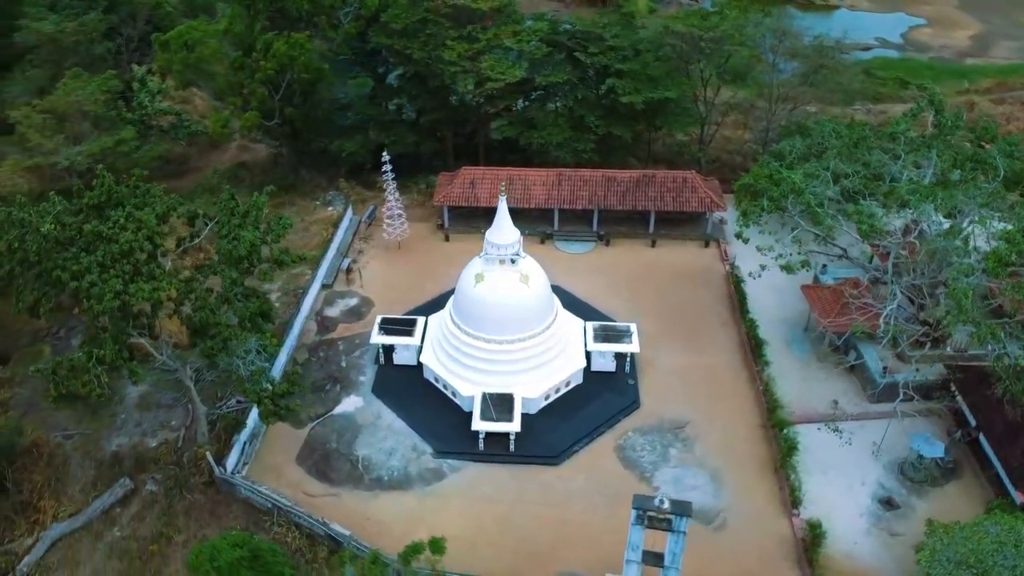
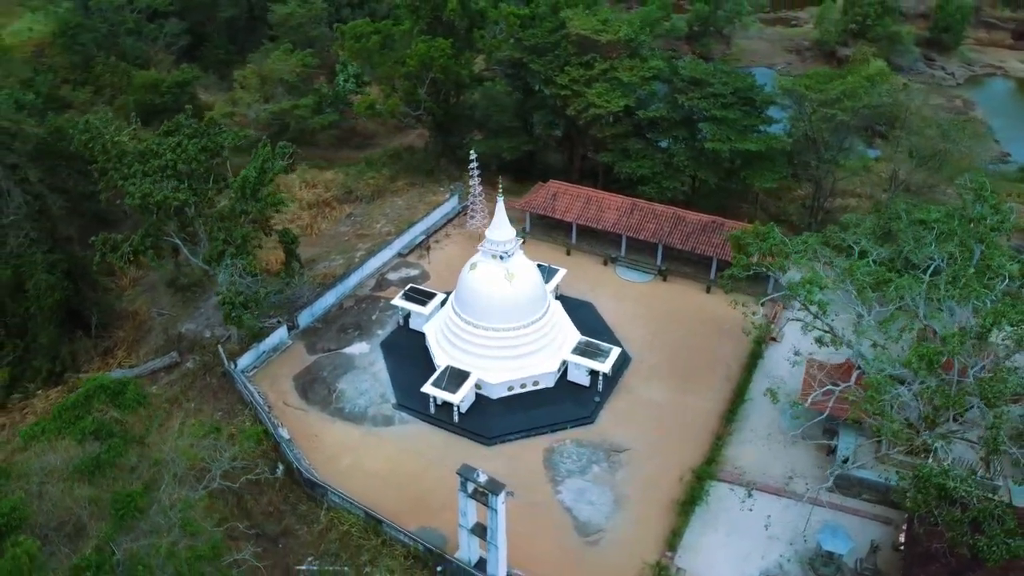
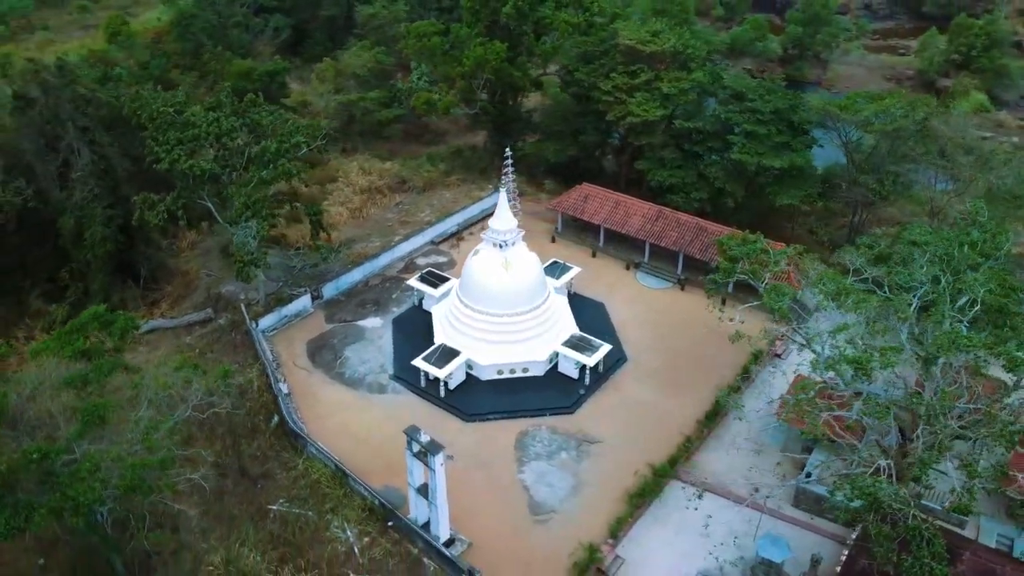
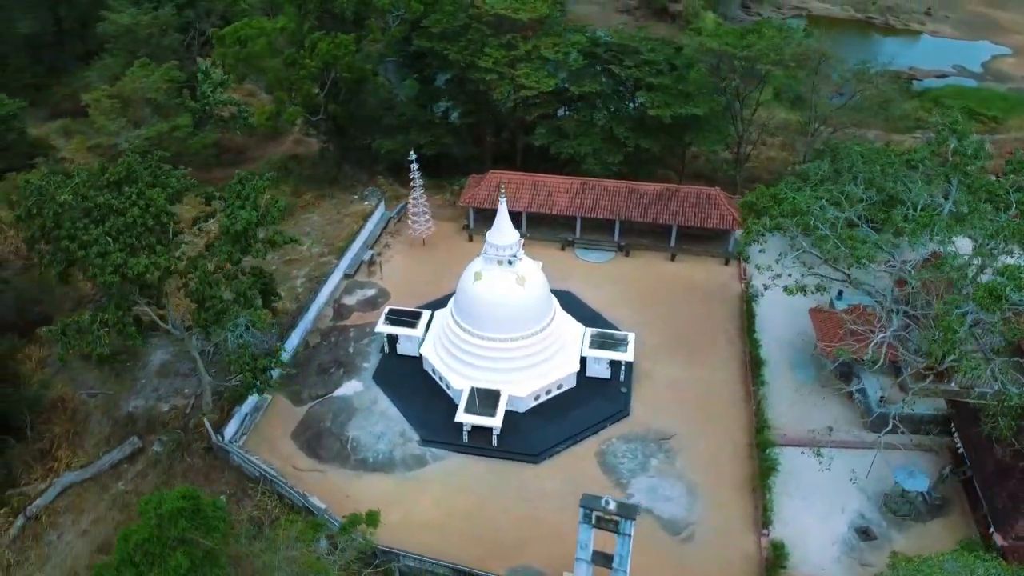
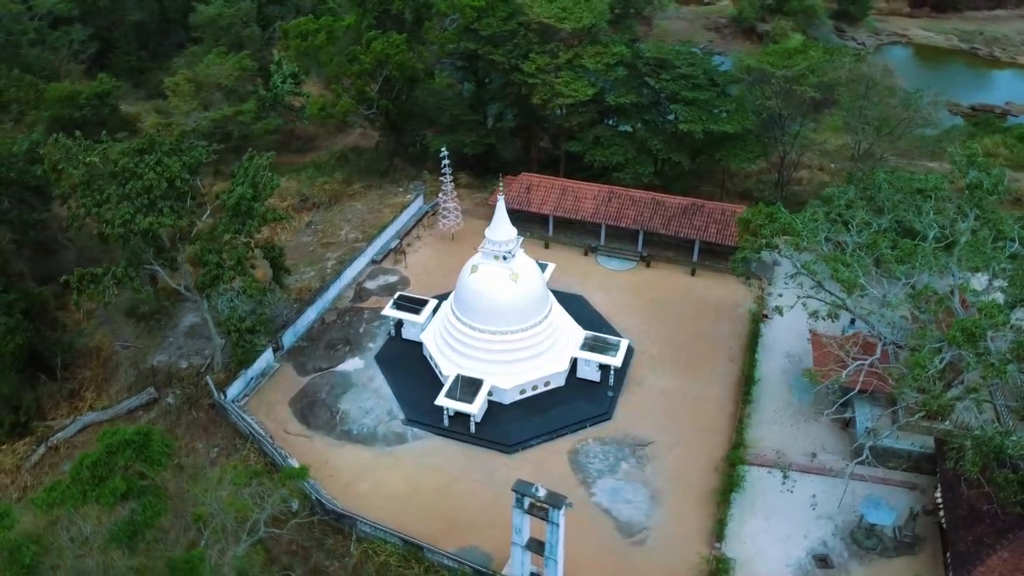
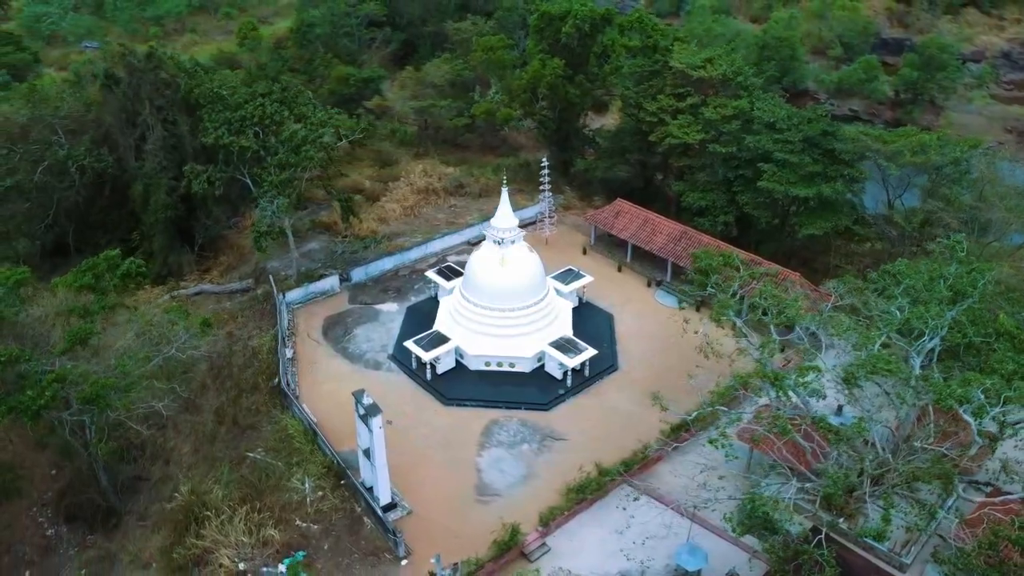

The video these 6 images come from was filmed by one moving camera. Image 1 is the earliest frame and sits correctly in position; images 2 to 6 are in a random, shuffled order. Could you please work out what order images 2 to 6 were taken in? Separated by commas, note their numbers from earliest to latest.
4, 5, 2, 3, 6
